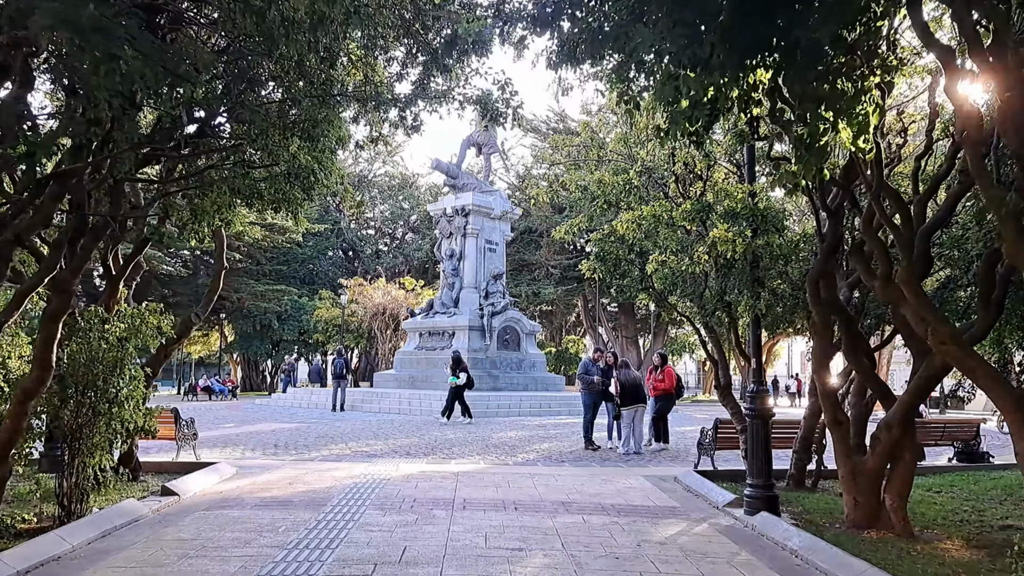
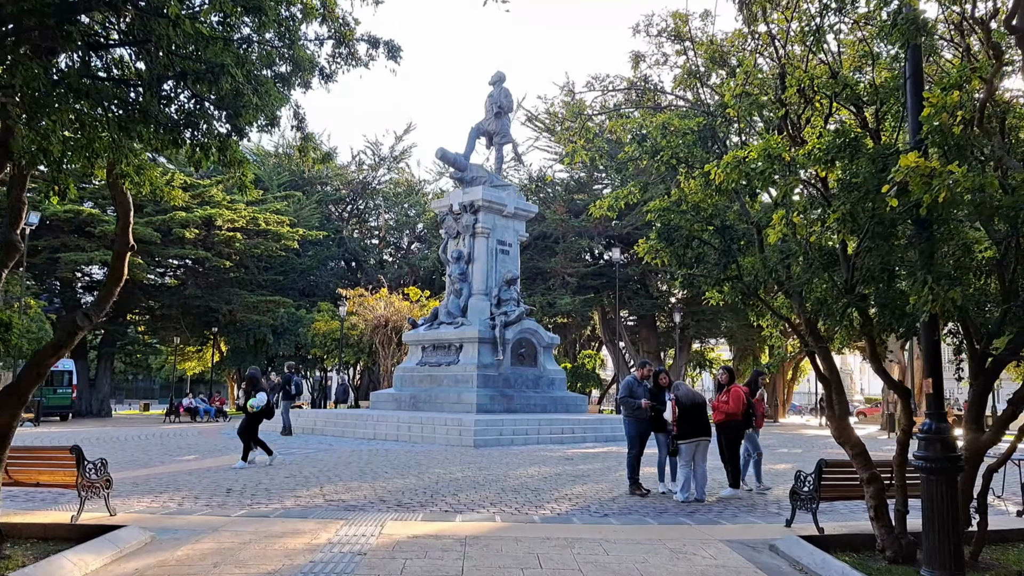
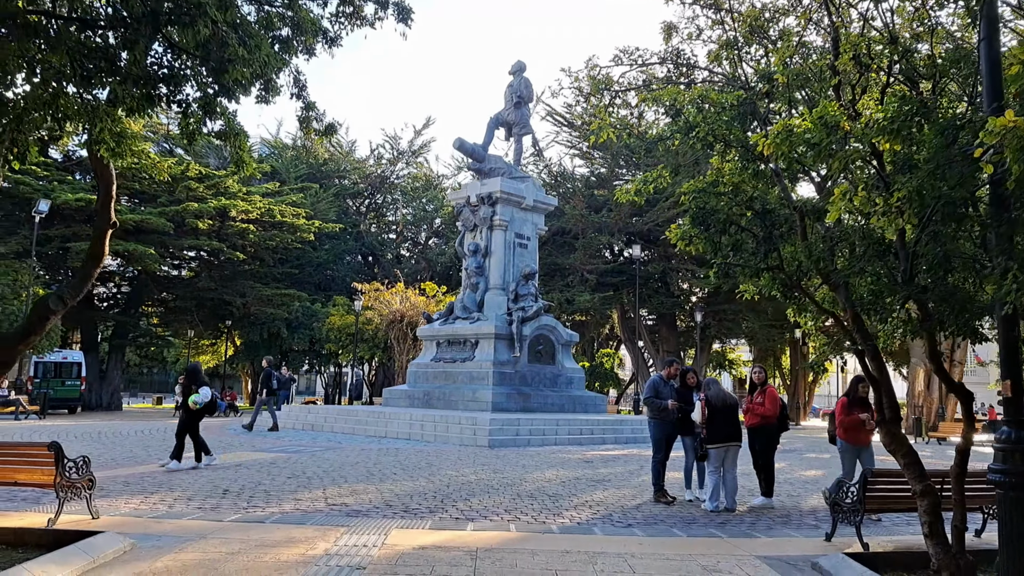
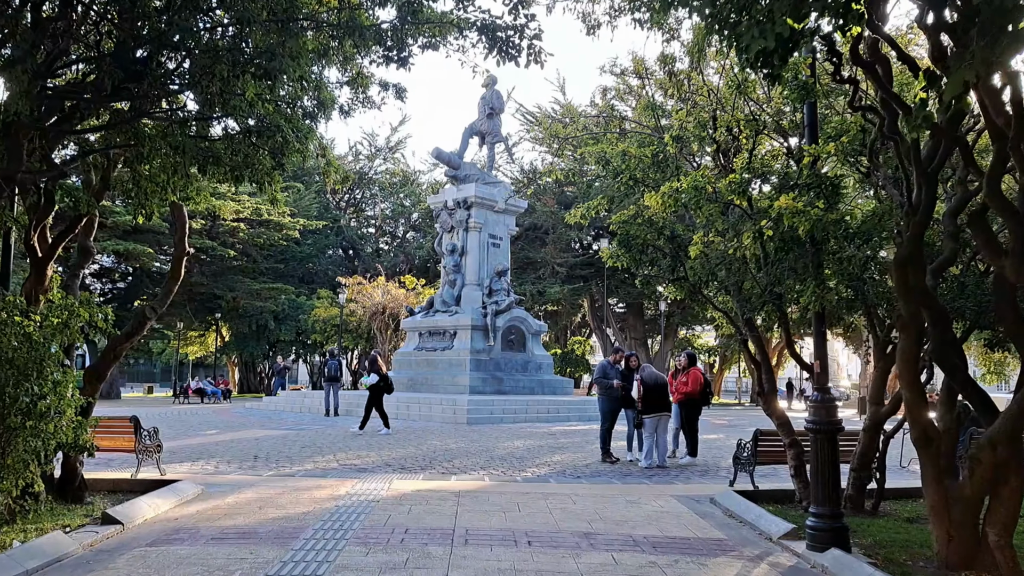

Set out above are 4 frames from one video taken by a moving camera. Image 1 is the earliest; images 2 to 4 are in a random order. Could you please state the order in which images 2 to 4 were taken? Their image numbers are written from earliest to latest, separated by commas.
4, 2, 3
